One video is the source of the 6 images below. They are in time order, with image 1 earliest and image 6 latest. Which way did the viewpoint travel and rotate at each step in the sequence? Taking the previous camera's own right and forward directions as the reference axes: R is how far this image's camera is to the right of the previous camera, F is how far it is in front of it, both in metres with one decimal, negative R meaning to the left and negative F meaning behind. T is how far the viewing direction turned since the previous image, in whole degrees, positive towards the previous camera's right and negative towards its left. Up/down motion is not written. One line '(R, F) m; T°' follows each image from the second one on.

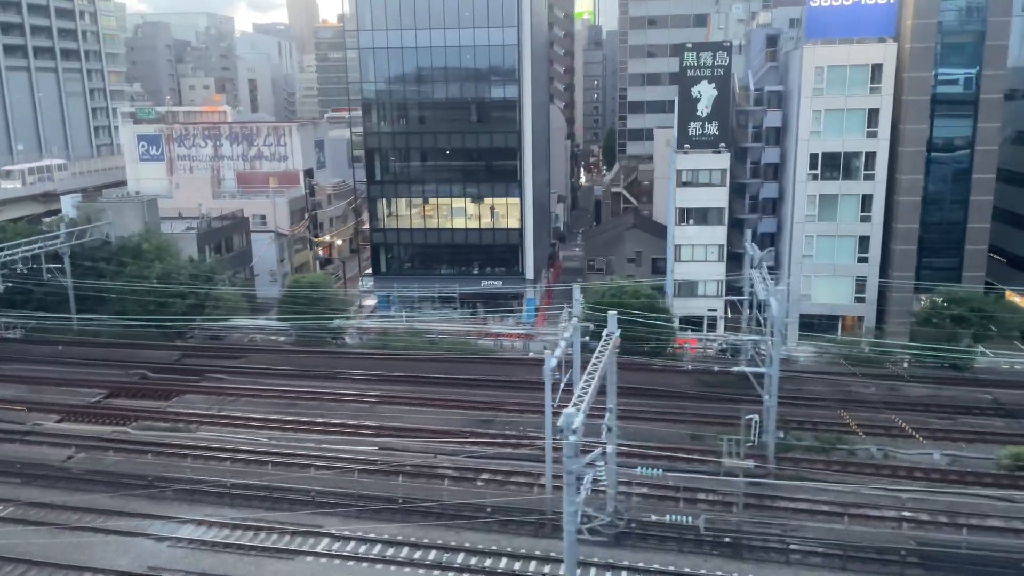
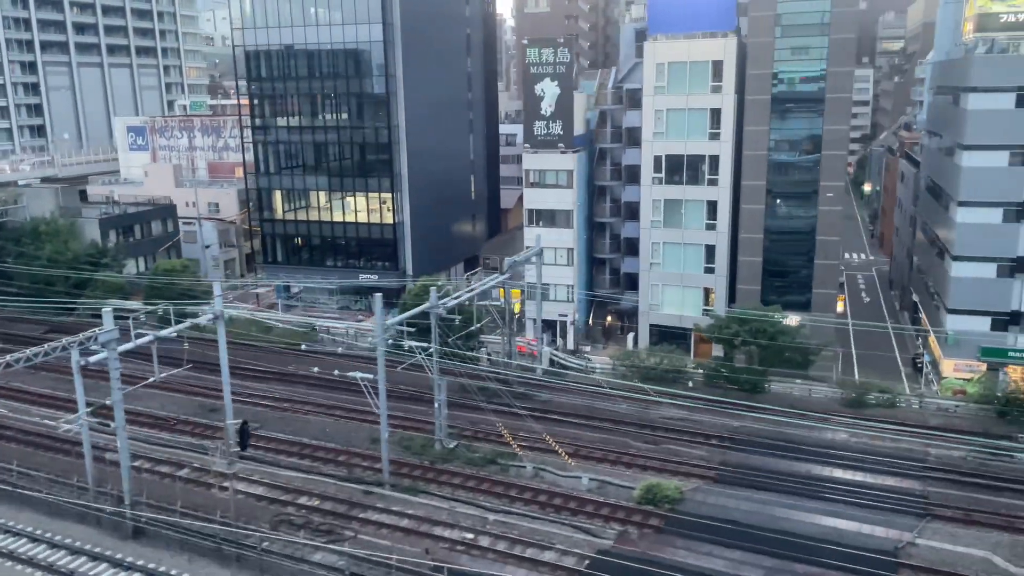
(+9.5, +1.0) m; -10°
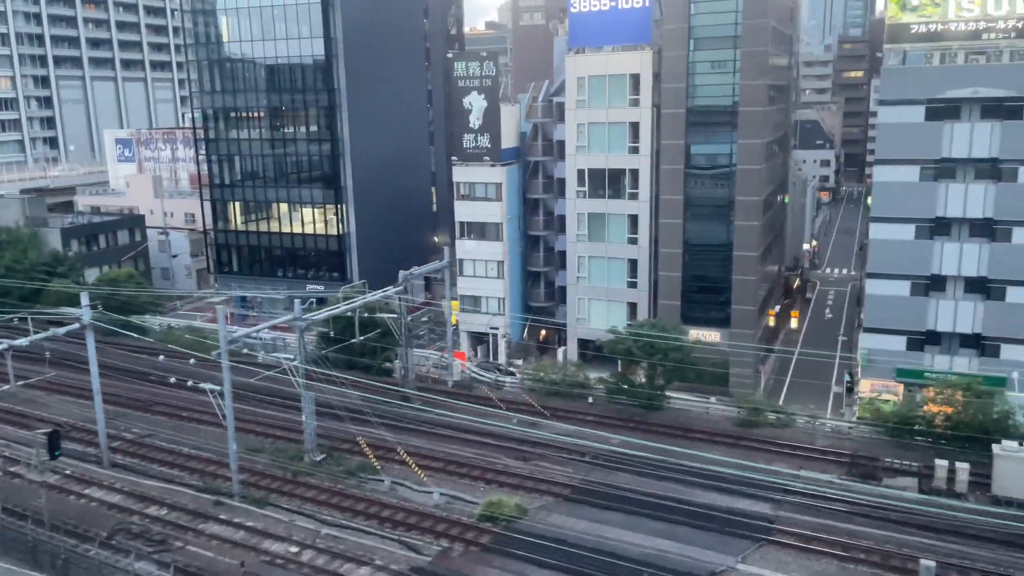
(+3.5, +0.1) m; -3°
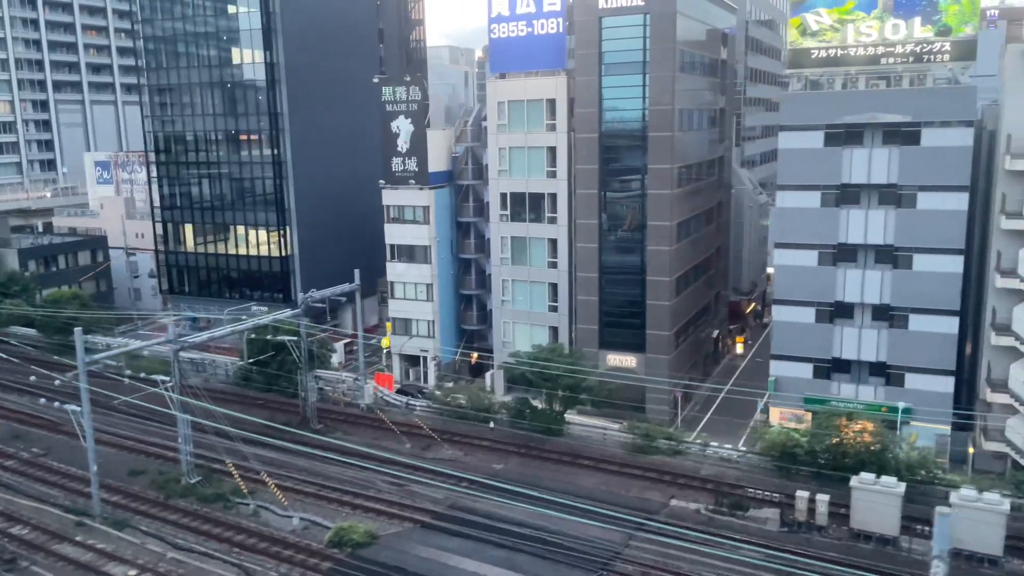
(+3.0, +0.1) m; -2°
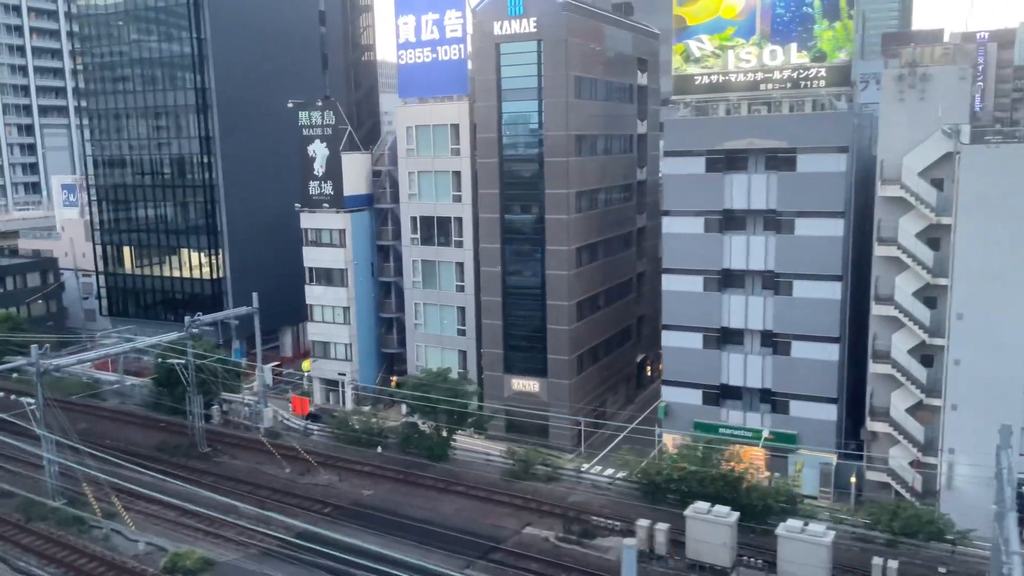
(+3.1, 0.0) m; -1°
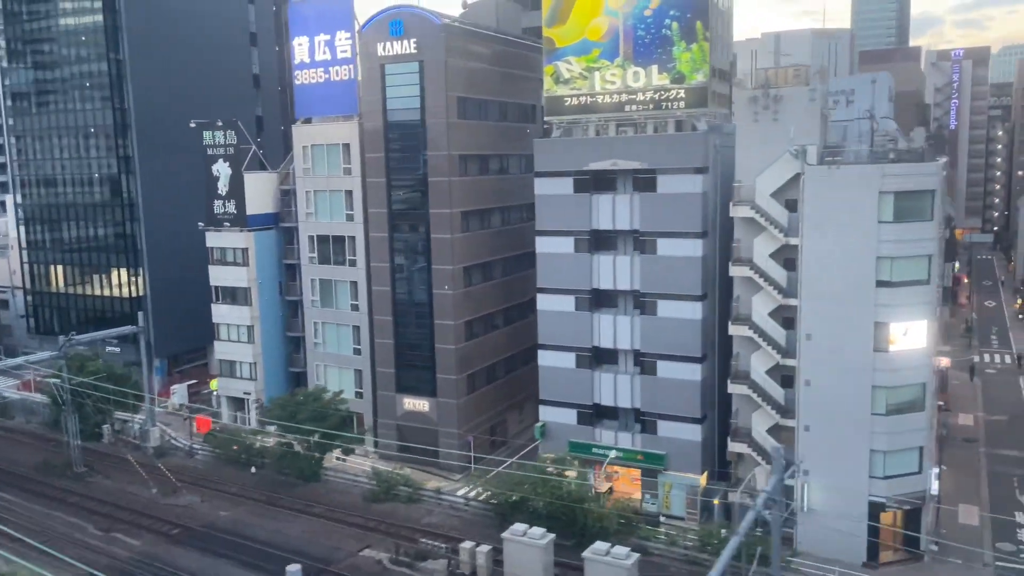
(+3.1, 0.0) m; 0°
